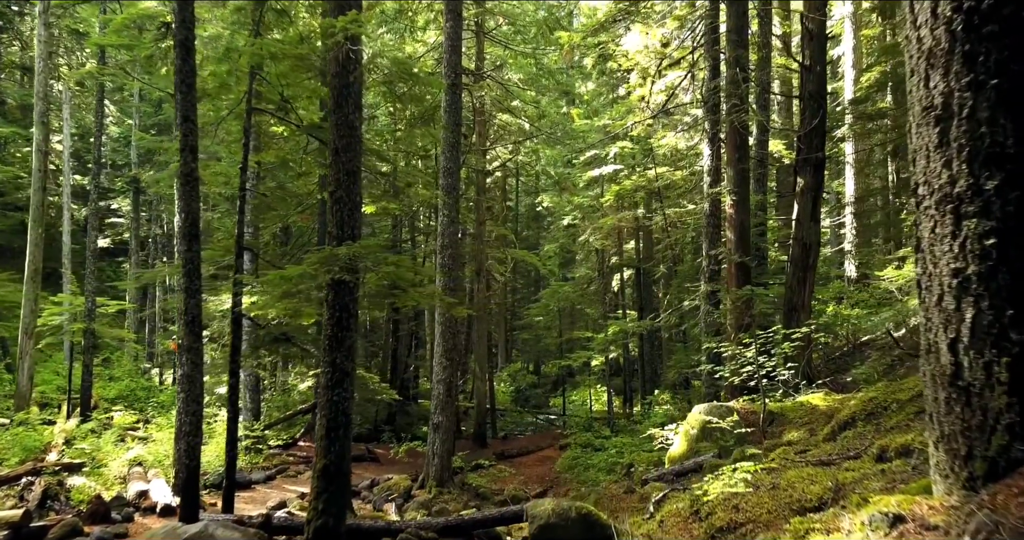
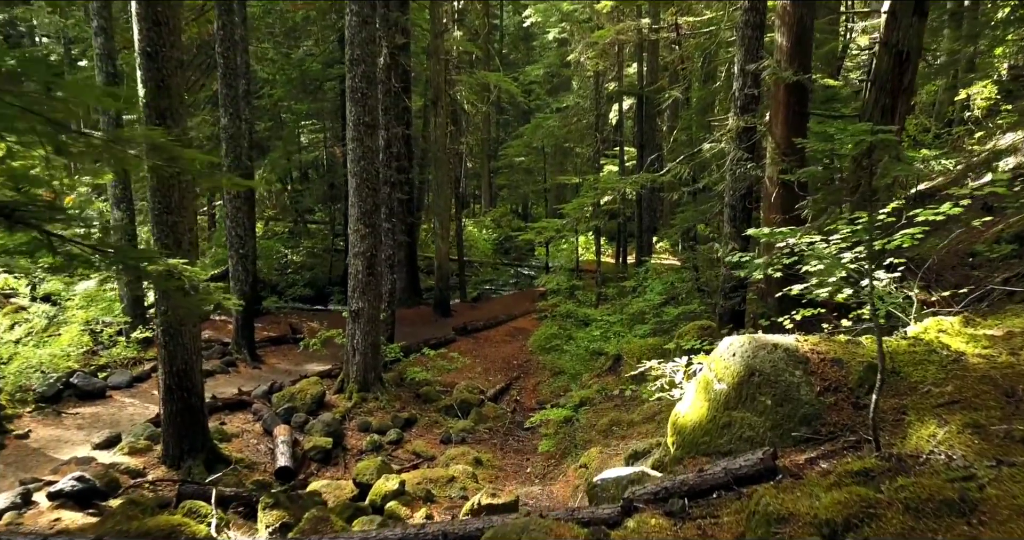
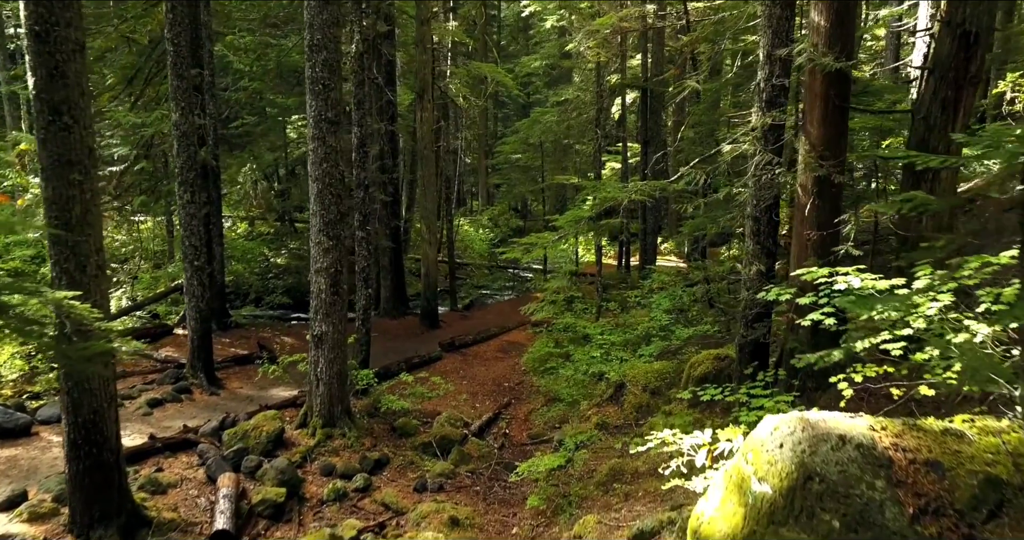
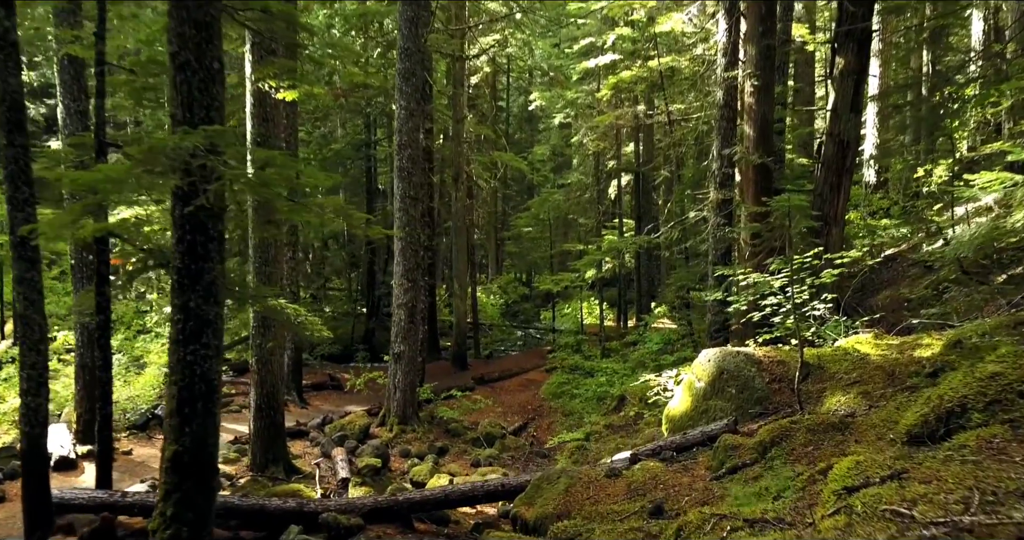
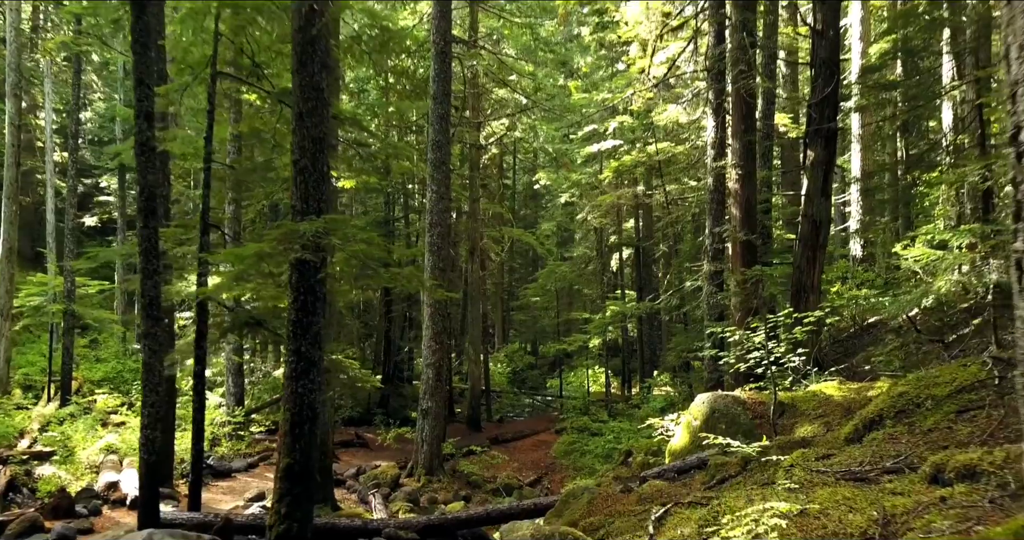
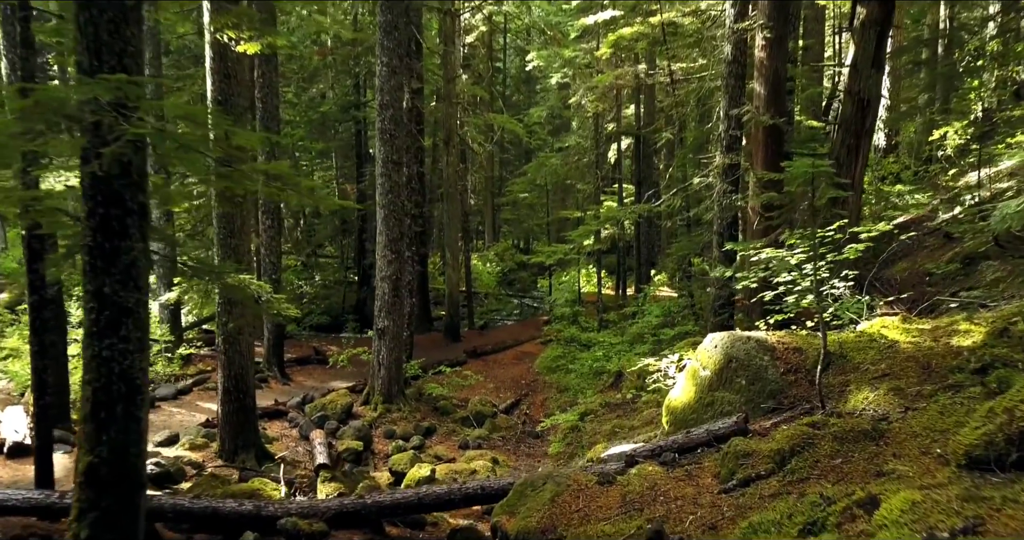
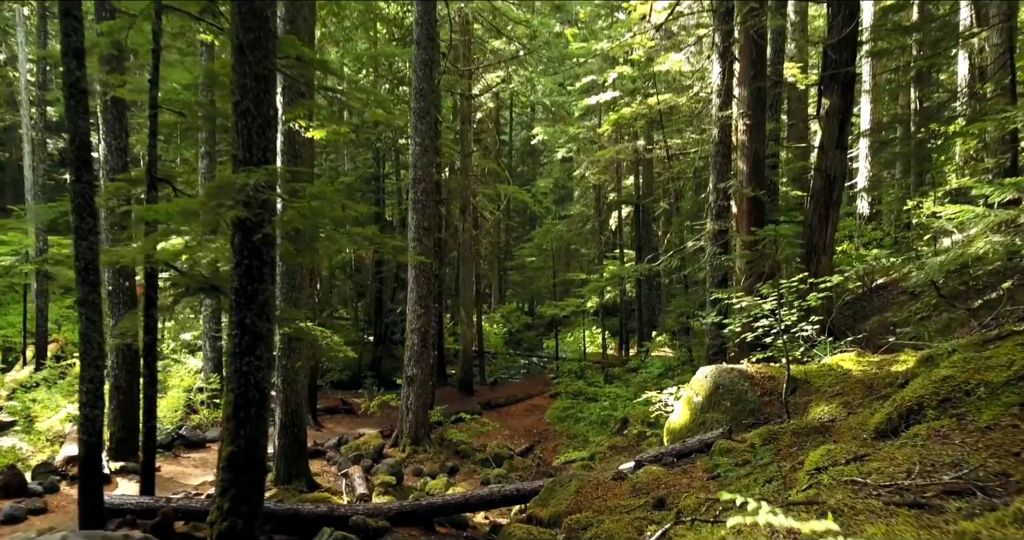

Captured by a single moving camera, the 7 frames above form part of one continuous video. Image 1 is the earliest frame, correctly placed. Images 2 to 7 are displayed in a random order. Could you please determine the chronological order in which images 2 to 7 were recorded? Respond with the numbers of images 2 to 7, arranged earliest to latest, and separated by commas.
5, 7, 4, 6, 2, 3
